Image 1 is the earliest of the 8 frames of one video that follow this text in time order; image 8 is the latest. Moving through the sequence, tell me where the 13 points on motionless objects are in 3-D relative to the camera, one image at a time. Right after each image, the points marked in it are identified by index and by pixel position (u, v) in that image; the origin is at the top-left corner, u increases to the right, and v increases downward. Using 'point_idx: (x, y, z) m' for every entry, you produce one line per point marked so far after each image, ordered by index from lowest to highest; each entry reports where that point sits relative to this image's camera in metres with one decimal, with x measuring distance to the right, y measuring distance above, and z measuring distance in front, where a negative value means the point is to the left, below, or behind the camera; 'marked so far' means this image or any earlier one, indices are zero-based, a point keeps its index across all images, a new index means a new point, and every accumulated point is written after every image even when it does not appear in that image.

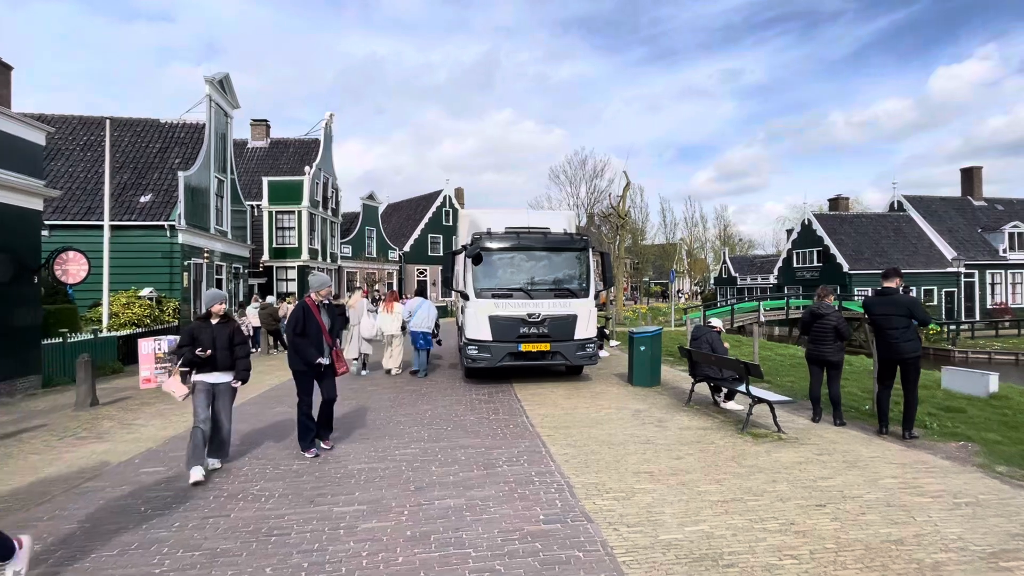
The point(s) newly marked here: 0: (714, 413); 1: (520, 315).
0: (+3.2, -2.0, +8.0) m
1: (+0.2, -0.6, +10.5) m
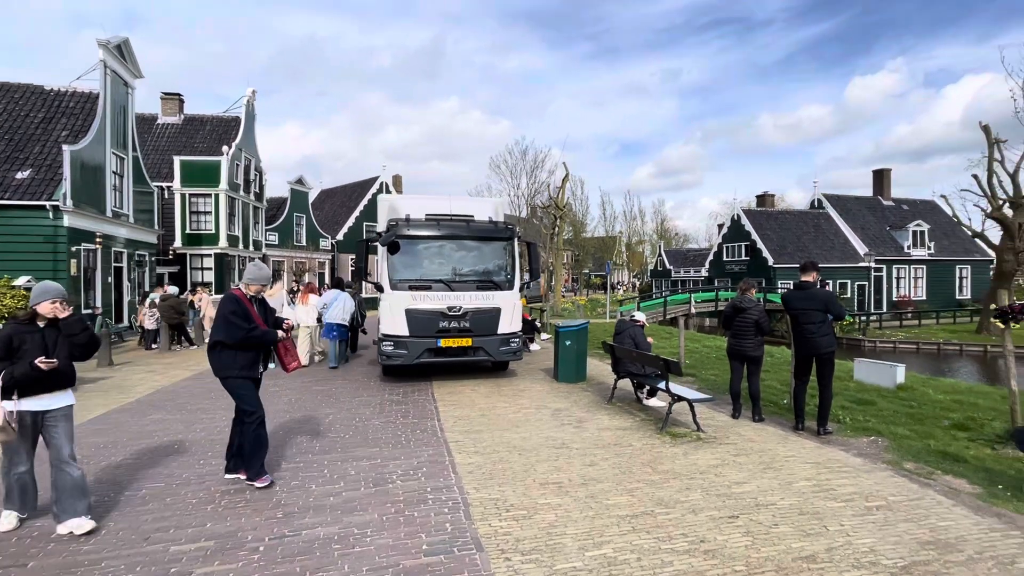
0: (+1.8, -1.9, +7.7) m
1: (-1.4, -0.4, +9.9) m
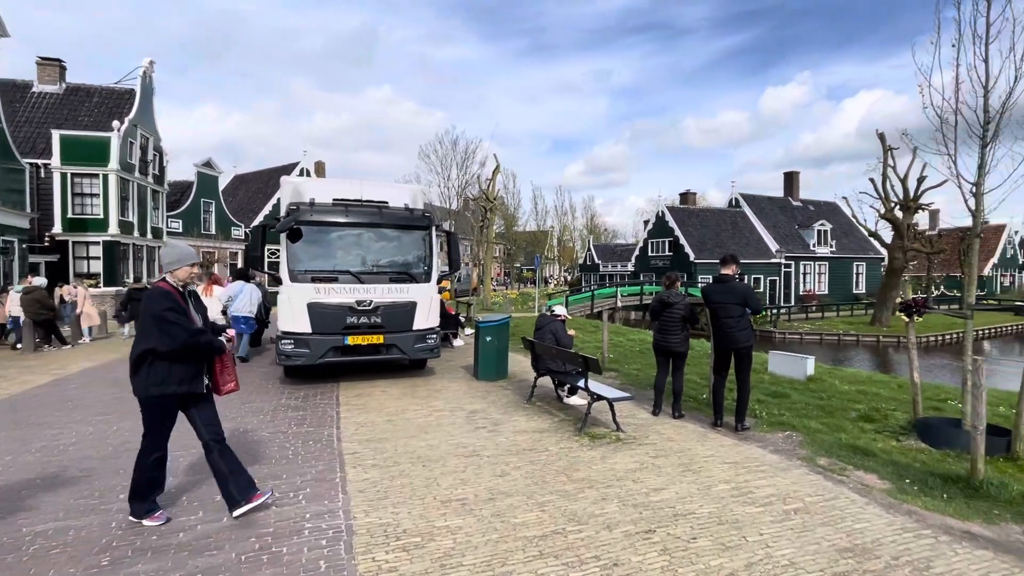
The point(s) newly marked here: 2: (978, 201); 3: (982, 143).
0: (+0.6, -1.8, +7.2) m
1: (-2.9, -0.2, +9.0) m
2: (+5.4, +1.0, +5.9) m
3: (+5.5, +1.7, +5.9) m
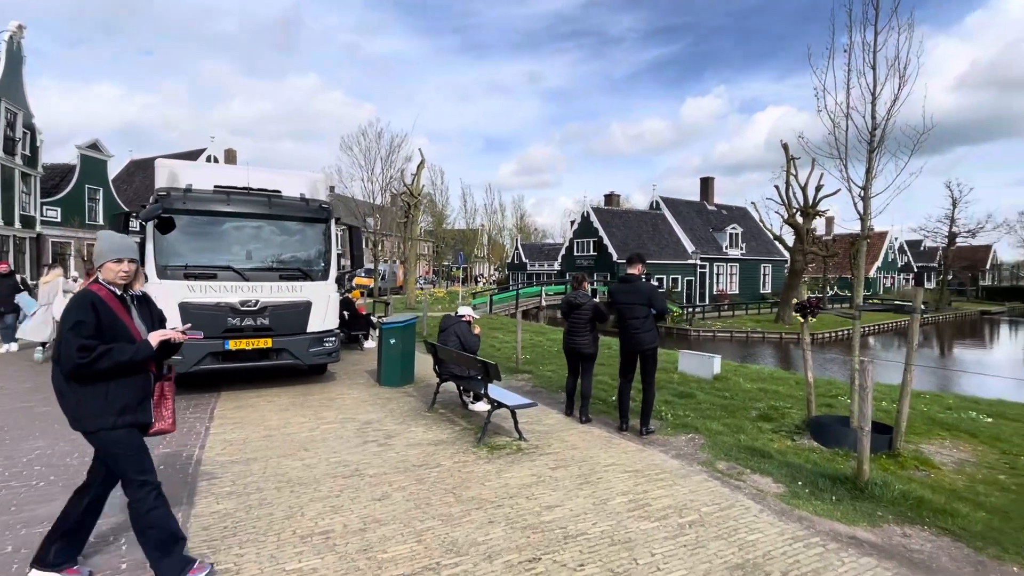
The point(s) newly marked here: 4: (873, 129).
0: (-0.7, -1.7, +6.7) m
1: (-4.4, -0.2, +8.0) m
2: (+4.2, +1.0, +6.1) m
3: (+4.3, +1.7, +6.1) m
4: (+4.3, +1.9, +6.0) m
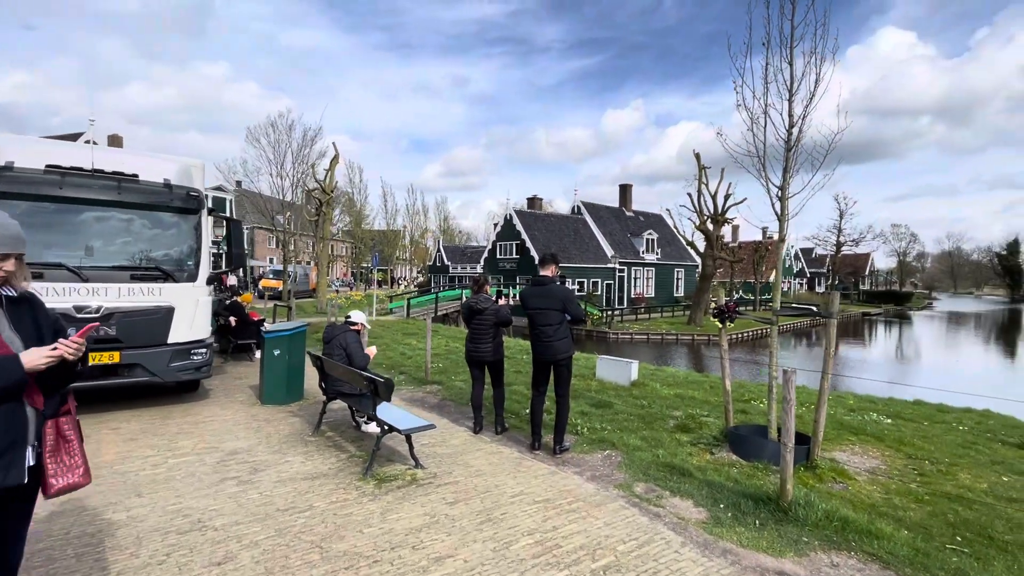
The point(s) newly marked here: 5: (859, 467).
0: (-1.9, -1.8, +5.8) m
1: (-5.7, -0.2, +6.5) m
2: (+3.1, +1.0, +5.8) m
3: (+3.2, +1.6, +5.9) m
4: (+3.2, +1.8, +5.8) m
5: (+3.8, -2.0, +5.5) m
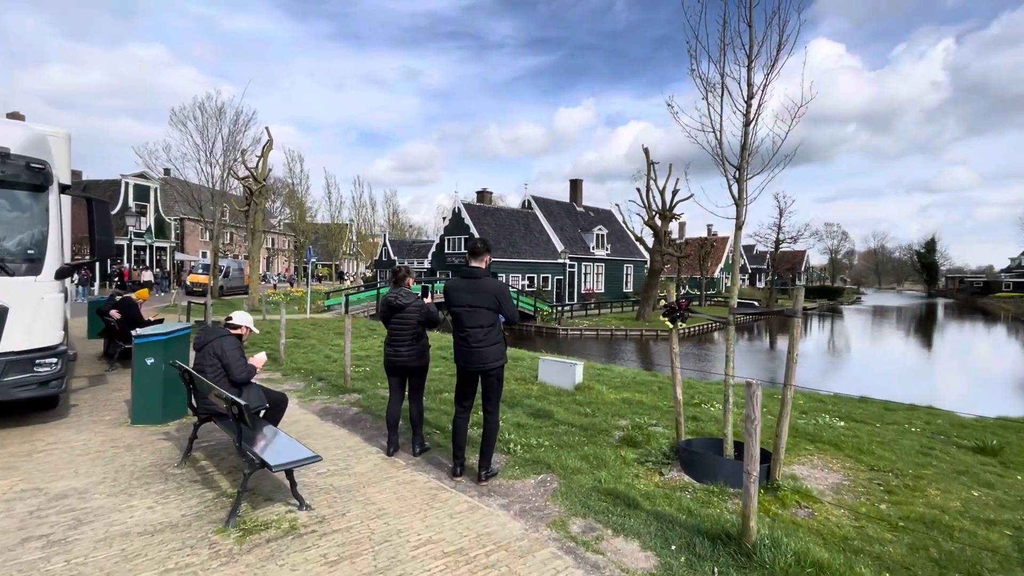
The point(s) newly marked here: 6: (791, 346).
0: (-2.7, -1.7, +4.6) m
1: (-6.6, -0.2, +5.0) m
2: (+2.3, +1.0, +5.1) m
3: (+2.4, +1.7, +5.2) m
4: (+2.4, +1.9, +5.1) m
5: (+3.0, -1.9, +4.9) m
6: (+2.9, -0.6, +5.4) m
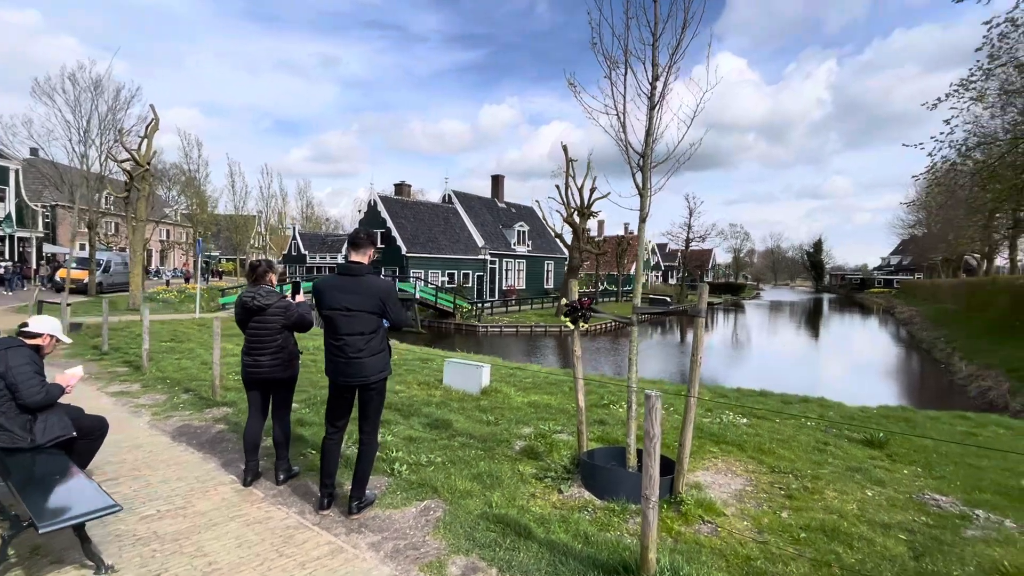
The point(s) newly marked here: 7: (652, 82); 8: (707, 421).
0: (-3.6, -1.7, +3.5) m
1: (-7.5, -0.2, +3.3) m
2: (+1.2, +1.0, +4.7) m
3: (+1.3, +1.7, +4.8) m
4: (+1.3, +1.9, +4.7) m
5: (+1.9, -1.9, +4.6) m
6: (+1.8, -0.6, +5.1) m
7: (+1.3, +1.9, +4.7) m
8: (+2.8, -1.9, +7.2) m
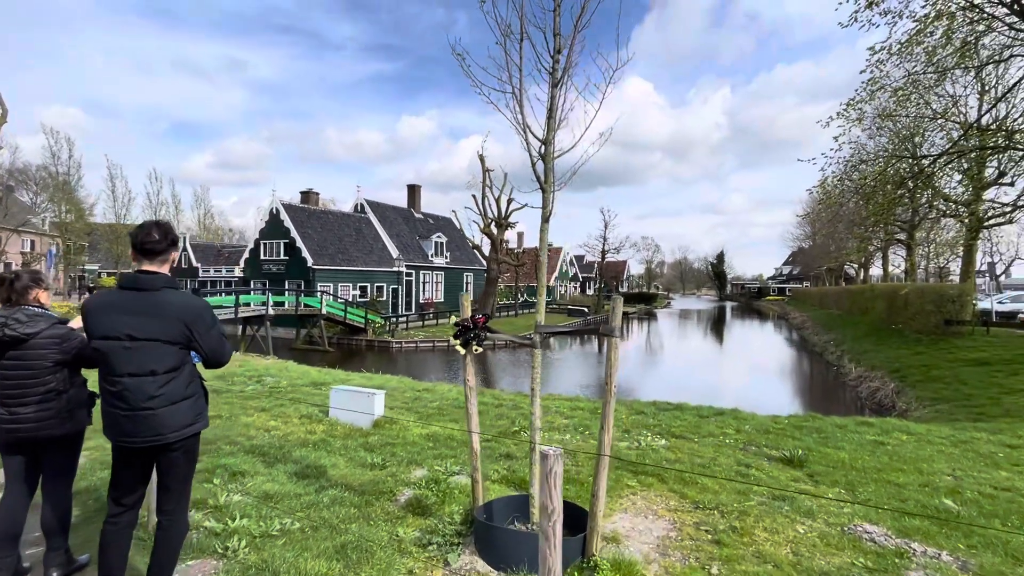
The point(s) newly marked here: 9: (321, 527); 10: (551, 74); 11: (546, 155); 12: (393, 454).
0: (-4.3, -1.8, +2.0) m
1: (-8.1, -0.3, +1.2) m
2: (+0.3, +0.9, +3.9) m
3: (+0.3, +1.6, +4.0) m
4: (+0.3, +1.8, +3.9) m
5: (+1.0, -2.0, +3.9) m
6: (+0.8, -0.7, +4.3) m
7: (+0.3, +1.8, +4.0) m
8: (+1.4, -2.0, +6.5) m
9: (-1.5, -1.9, +4.1) m
10: (+0.3, +1.7, +4.0) m
11: (+0.3, +1.0, +3.9) m
12: (-1.4, -1.9, +5.9) m
